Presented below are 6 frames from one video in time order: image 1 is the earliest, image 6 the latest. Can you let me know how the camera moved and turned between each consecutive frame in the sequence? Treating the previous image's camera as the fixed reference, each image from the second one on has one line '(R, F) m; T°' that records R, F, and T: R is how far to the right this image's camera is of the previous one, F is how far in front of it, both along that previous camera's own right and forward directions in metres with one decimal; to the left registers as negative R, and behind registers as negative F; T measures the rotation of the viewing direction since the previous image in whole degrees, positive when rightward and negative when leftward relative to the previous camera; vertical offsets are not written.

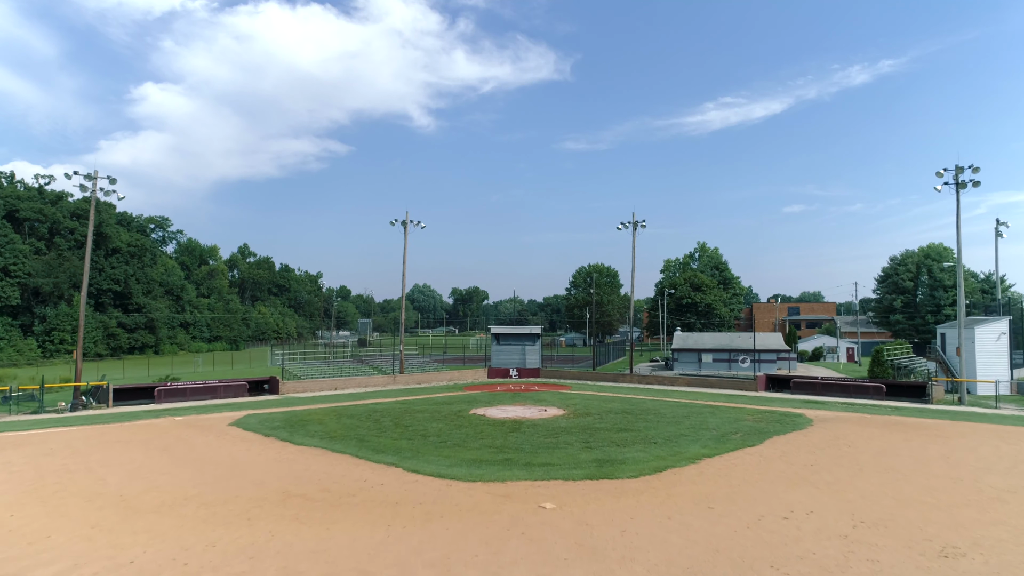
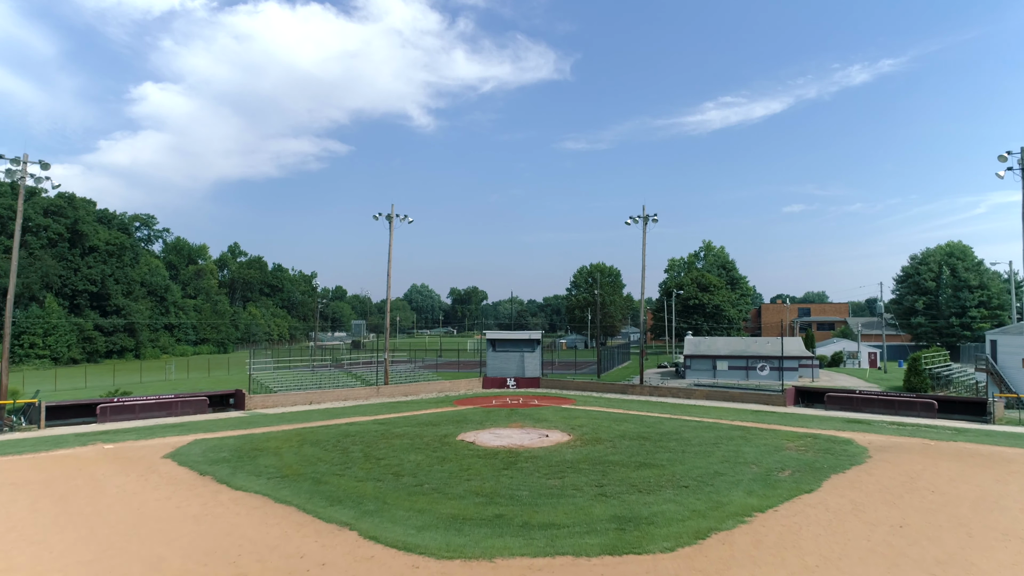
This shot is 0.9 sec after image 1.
(+0.1, +4.0) m; 0°
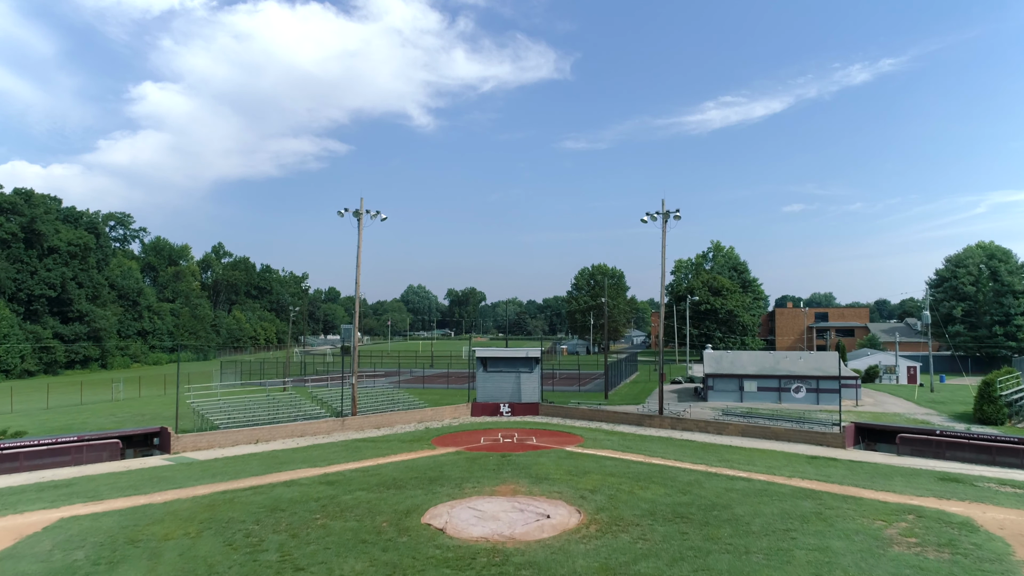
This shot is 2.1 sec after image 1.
(+0.3, +6.1) m; 0°
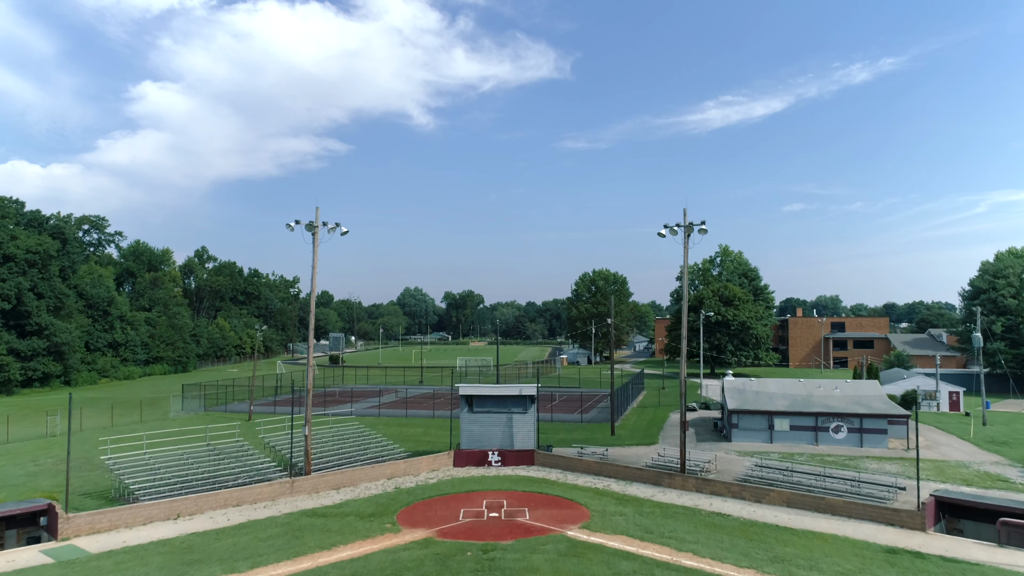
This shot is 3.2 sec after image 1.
(+0.4, +5.5) m; 0°
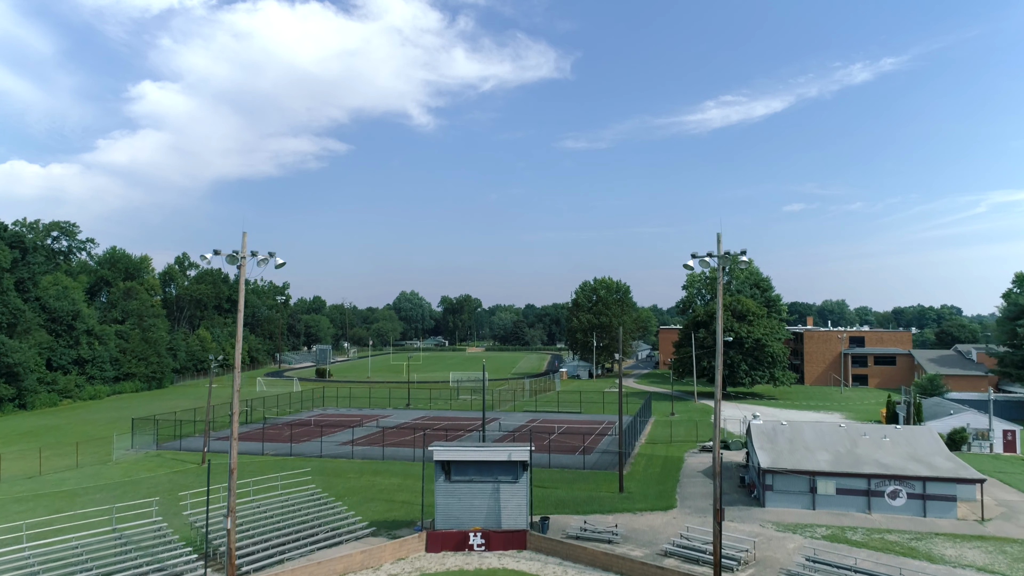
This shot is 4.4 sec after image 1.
(+0.4, +5.6) m; 0°
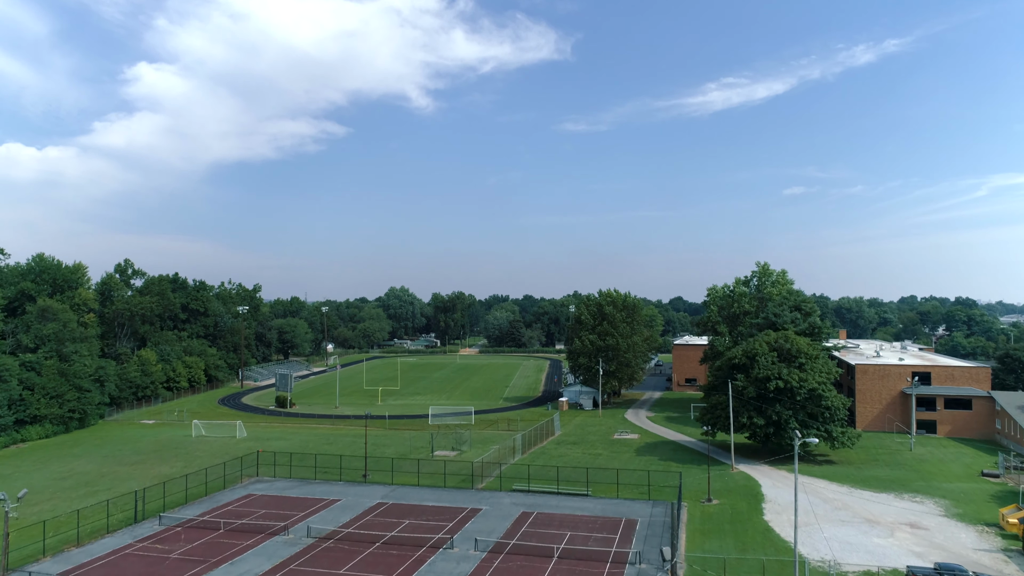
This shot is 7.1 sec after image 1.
(+1.0, +14.5) m; 0°
